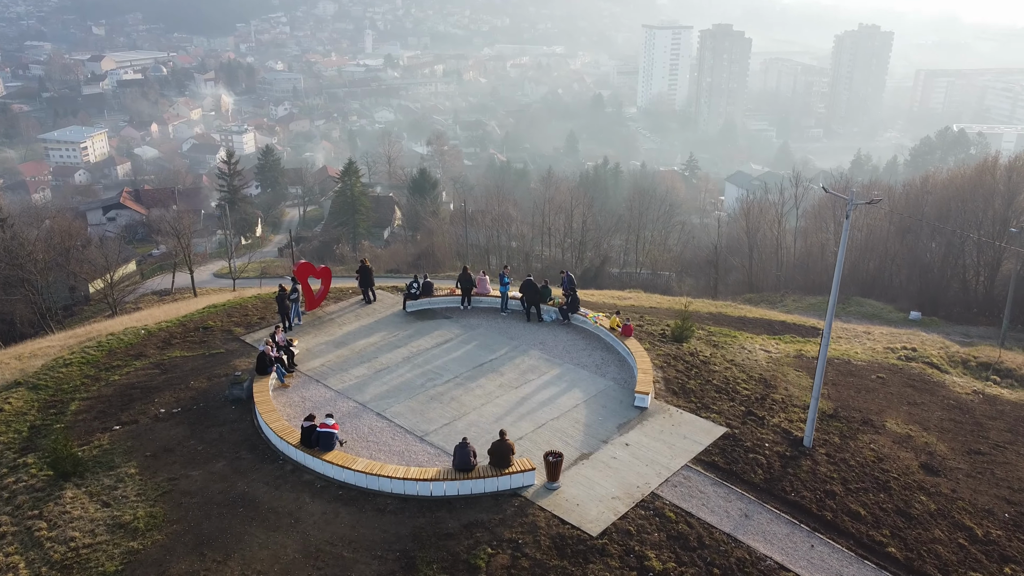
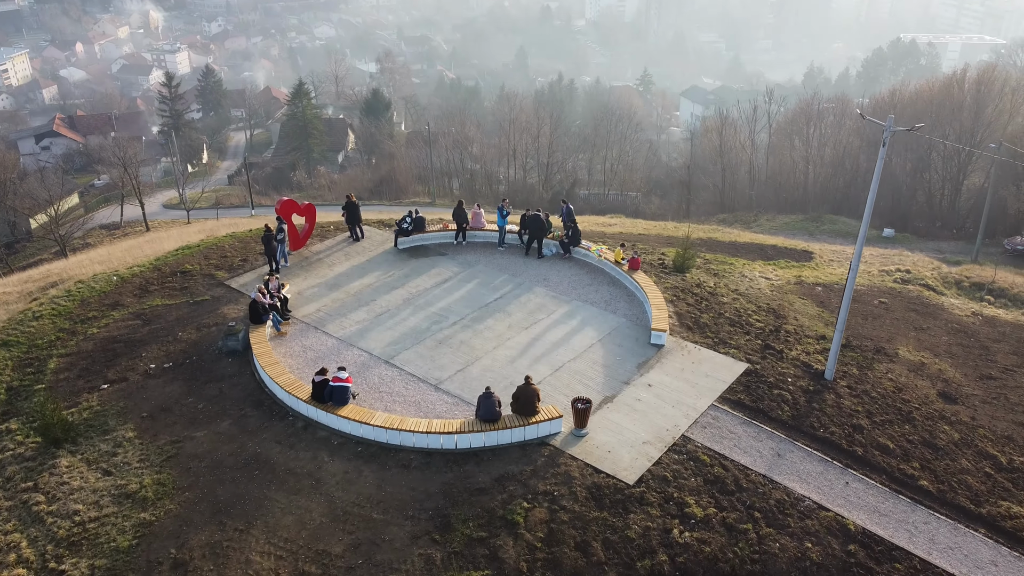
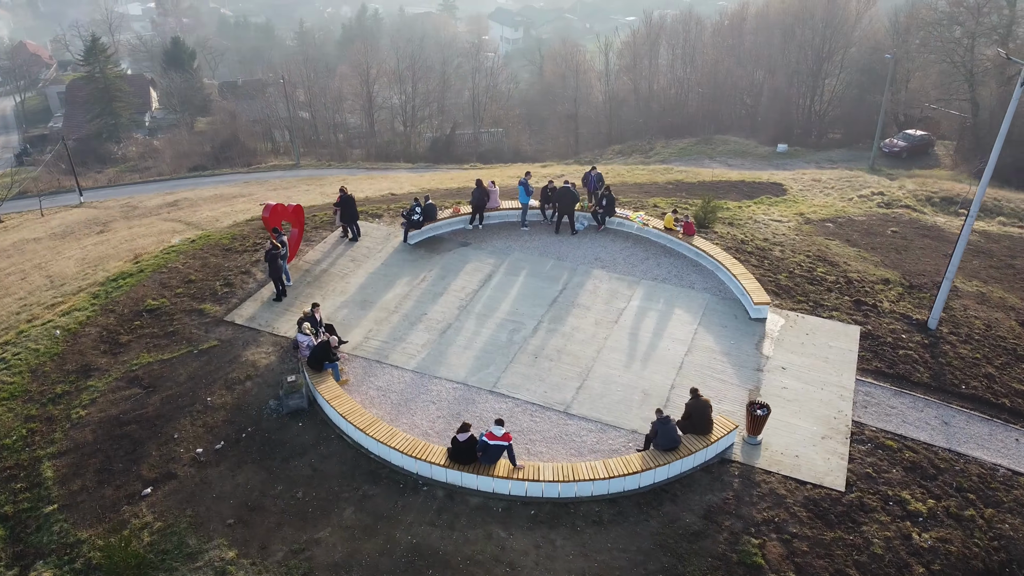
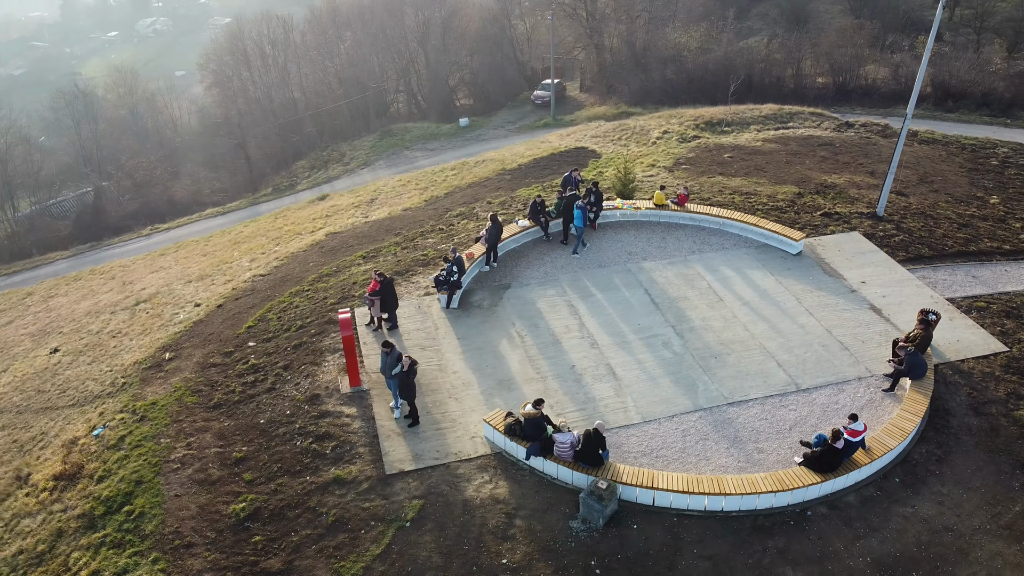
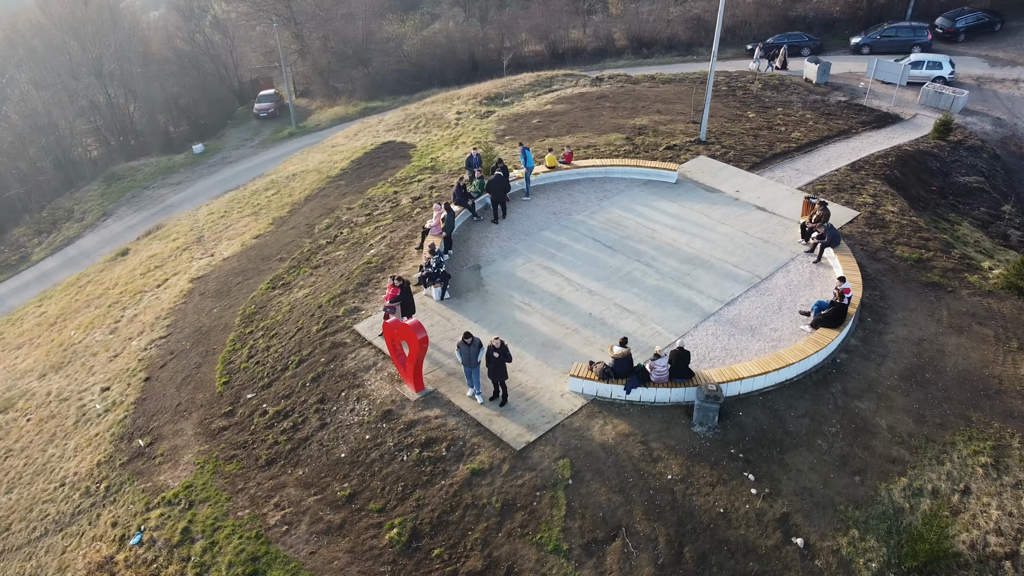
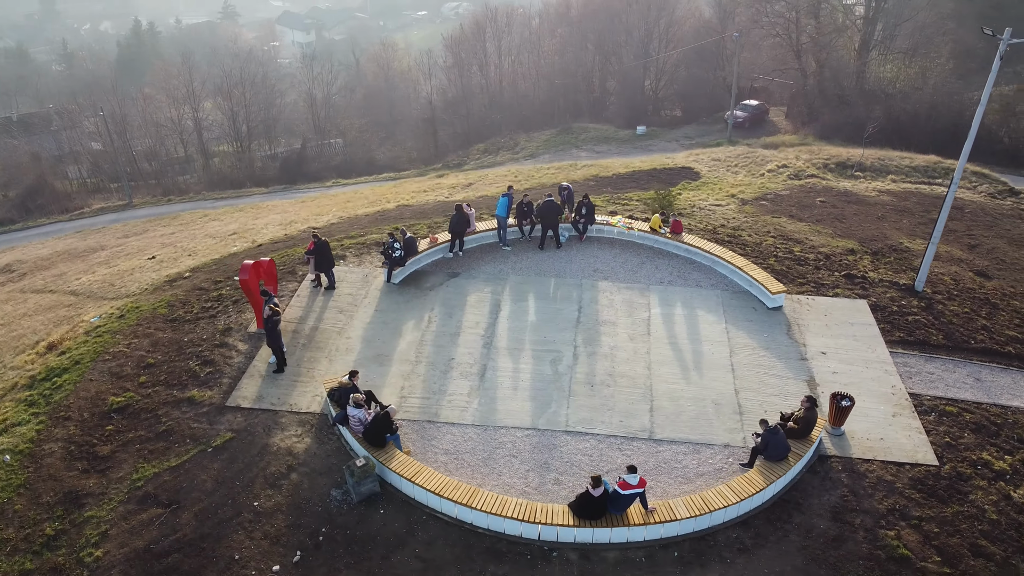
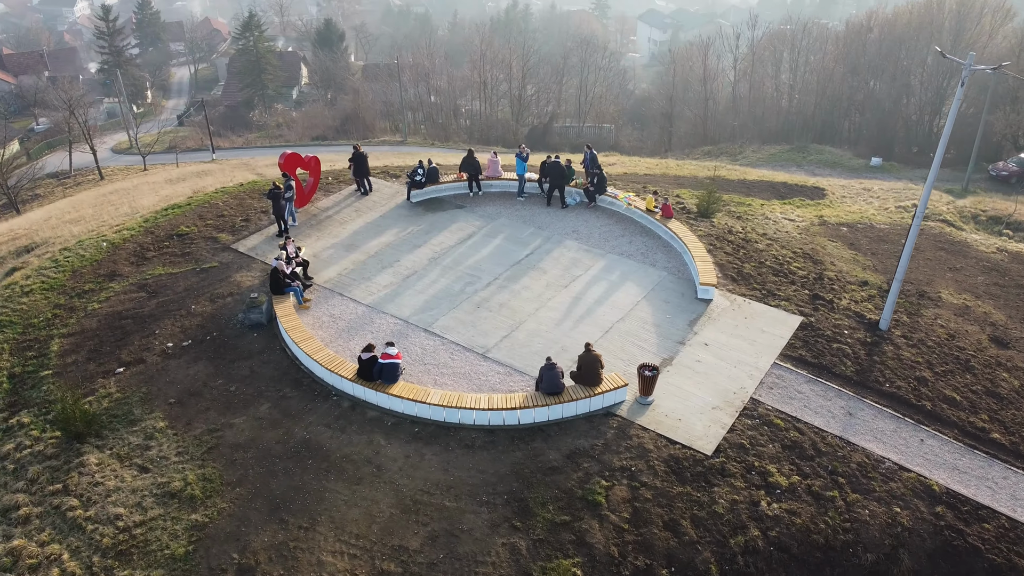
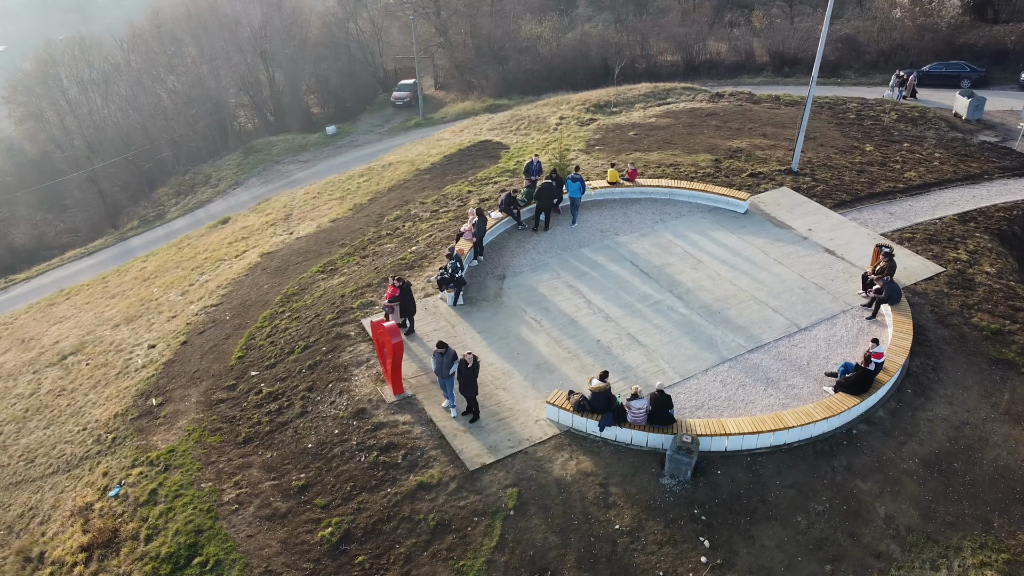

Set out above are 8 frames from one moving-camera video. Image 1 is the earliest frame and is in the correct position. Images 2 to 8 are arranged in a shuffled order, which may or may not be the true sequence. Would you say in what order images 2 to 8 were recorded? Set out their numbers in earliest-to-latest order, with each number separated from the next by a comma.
2, 7, 3, 6, 4, 8, 5
